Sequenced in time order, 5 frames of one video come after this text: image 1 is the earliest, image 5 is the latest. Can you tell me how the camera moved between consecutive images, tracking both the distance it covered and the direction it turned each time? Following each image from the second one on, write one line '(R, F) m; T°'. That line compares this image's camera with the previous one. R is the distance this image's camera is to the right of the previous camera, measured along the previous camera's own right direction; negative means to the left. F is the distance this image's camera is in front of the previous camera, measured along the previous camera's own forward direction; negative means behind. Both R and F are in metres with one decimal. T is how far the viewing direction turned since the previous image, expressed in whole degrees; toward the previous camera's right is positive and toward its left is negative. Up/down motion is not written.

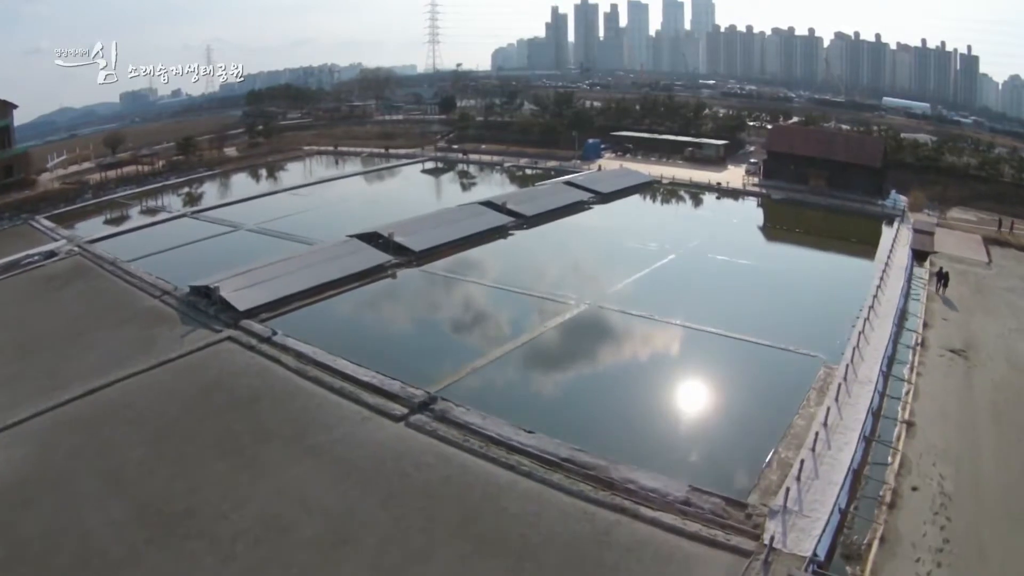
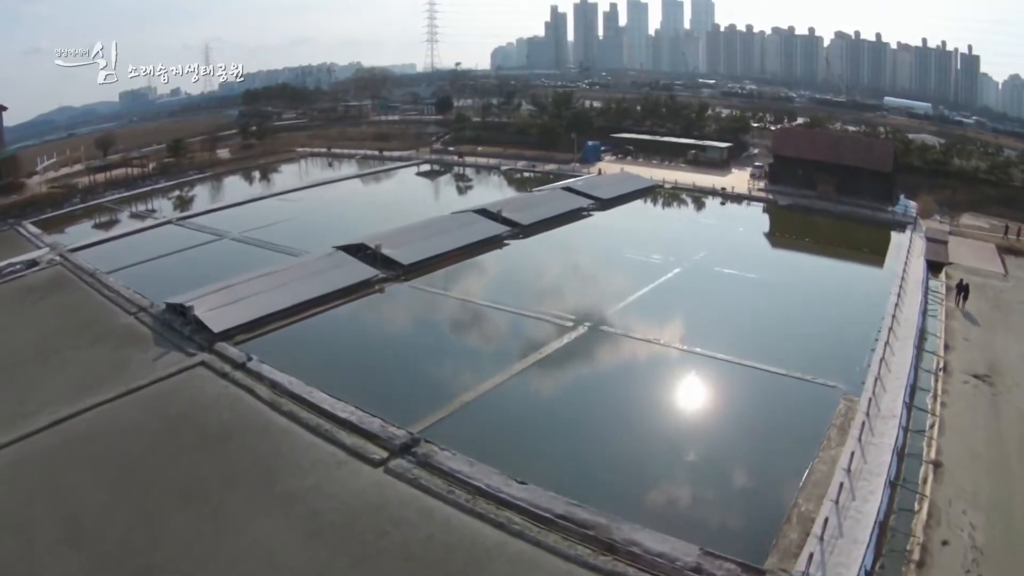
(0.0, +0.4) m; 0°
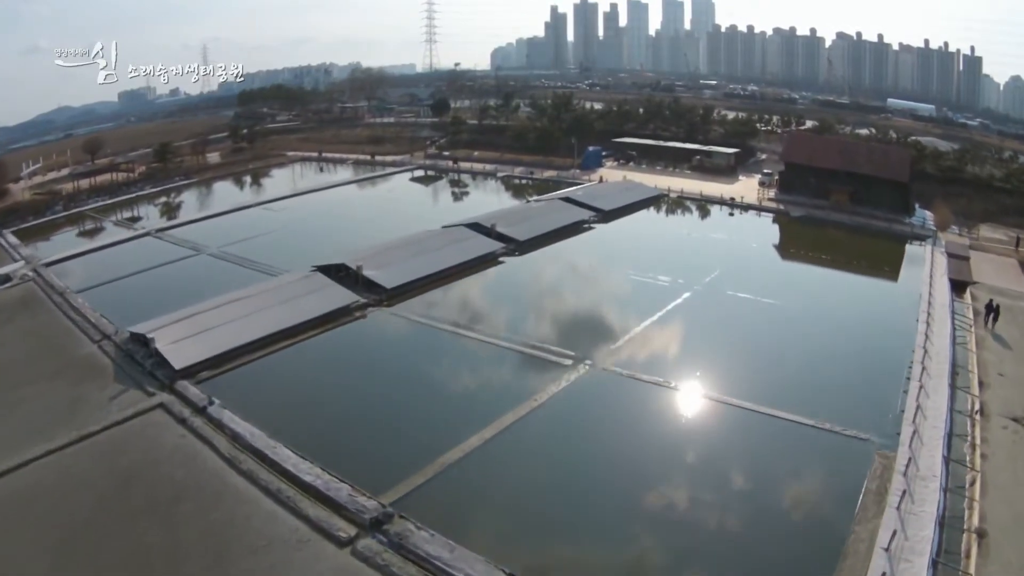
(0.0, +0.6) m; 0°
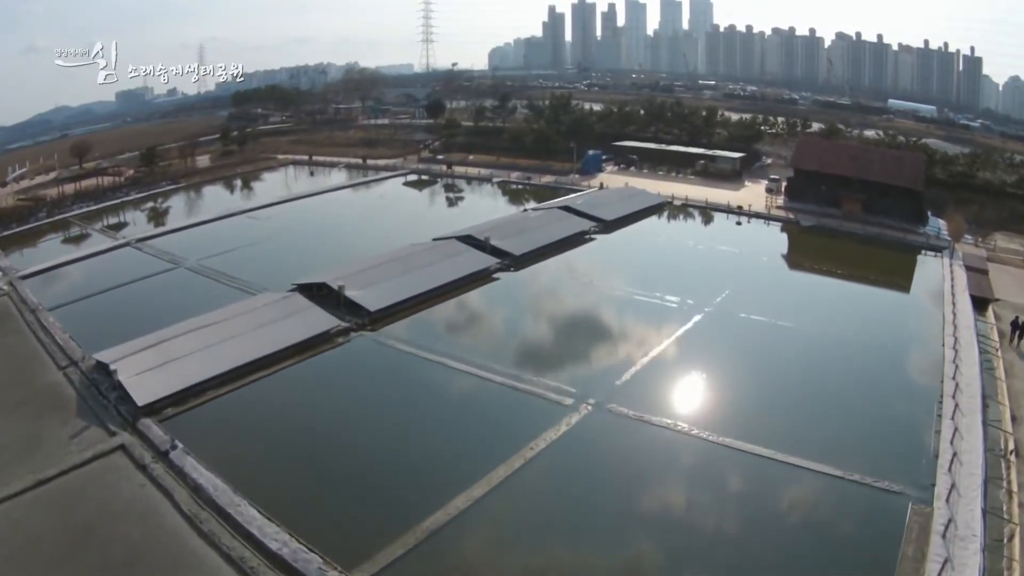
(0.0, +0.5) m; 0°
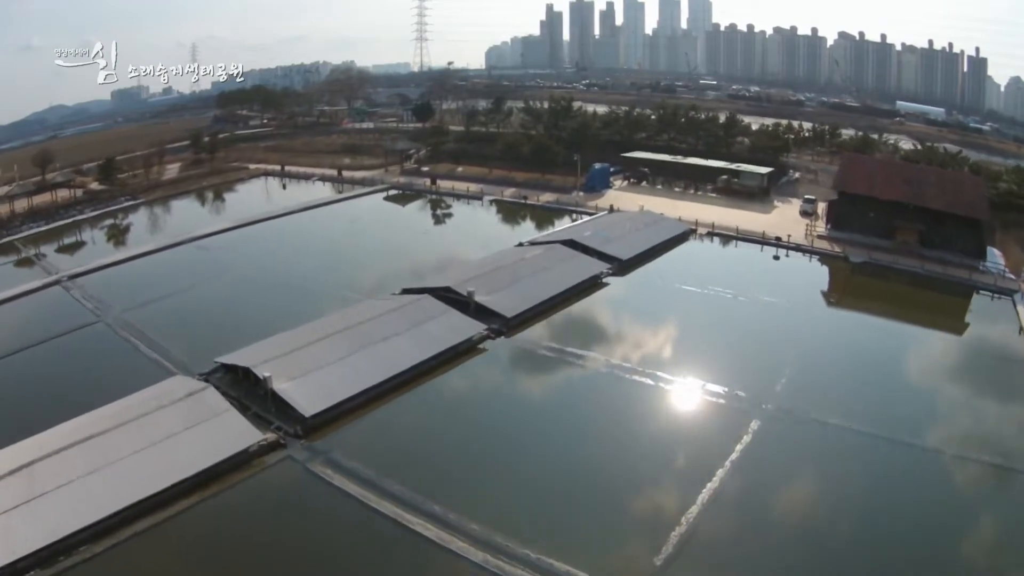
(0.0, +1.5) m; 0°
